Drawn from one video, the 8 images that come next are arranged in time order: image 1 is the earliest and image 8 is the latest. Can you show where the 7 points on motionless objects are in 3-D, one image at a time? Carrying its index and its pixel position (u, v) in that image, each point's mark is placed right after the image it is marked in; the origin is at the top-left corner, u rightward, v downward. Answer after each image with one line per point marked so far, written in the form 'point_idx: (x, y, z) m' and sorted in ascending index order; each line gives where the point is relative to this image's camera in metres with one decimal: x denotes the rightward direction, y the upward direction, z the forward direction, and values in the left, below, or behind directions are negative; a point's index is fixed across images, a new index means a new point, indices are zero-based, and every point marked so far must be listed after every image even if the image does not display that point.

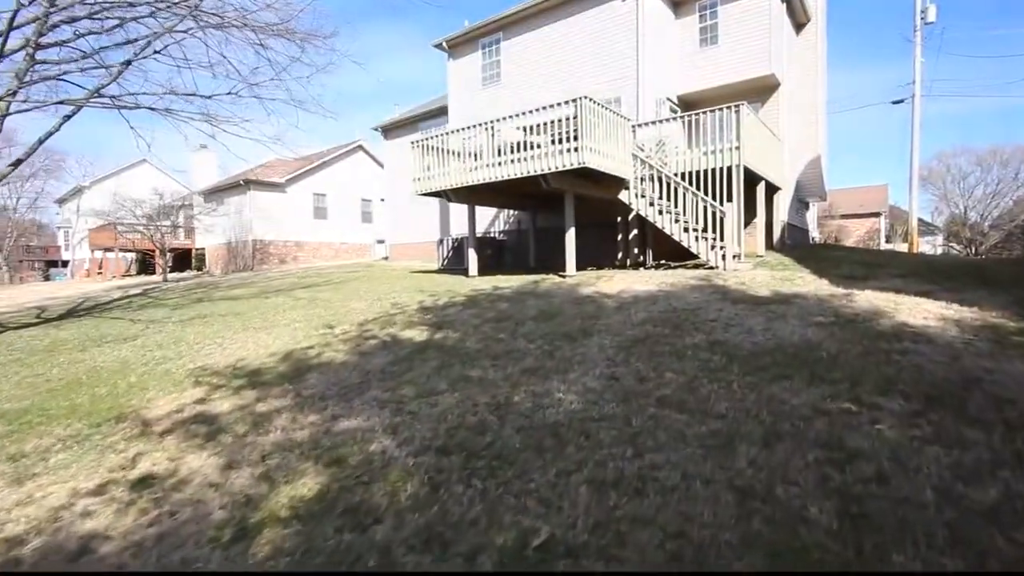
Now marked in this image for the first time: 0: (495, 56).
0: (-0.5, +7.5, +16.6) m
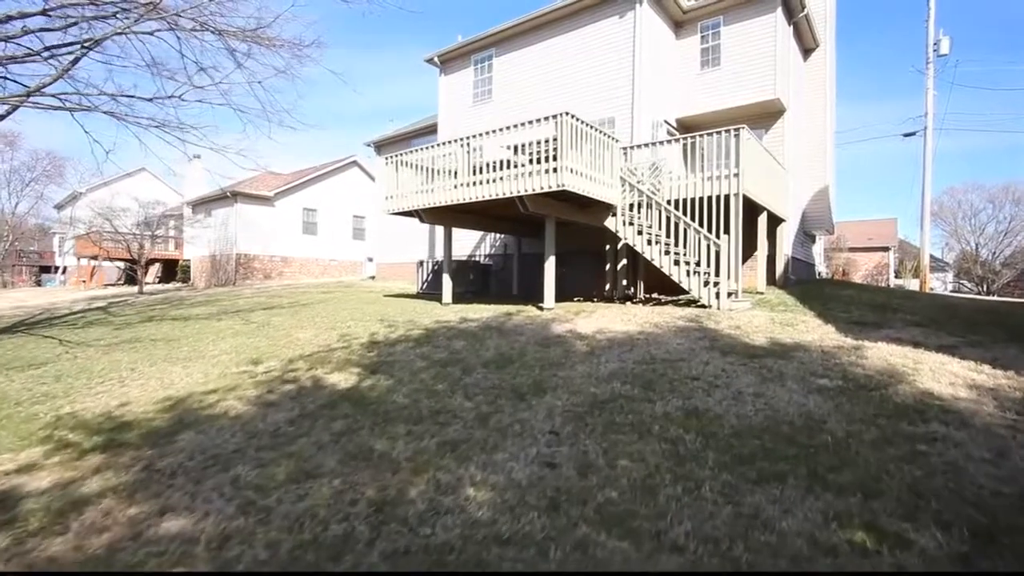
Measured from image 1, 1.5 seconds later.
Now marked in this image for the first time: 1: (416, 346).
0: (-0.8, +6.7, +15.9) m
1: (-1.3, -0.8, +7.0) m
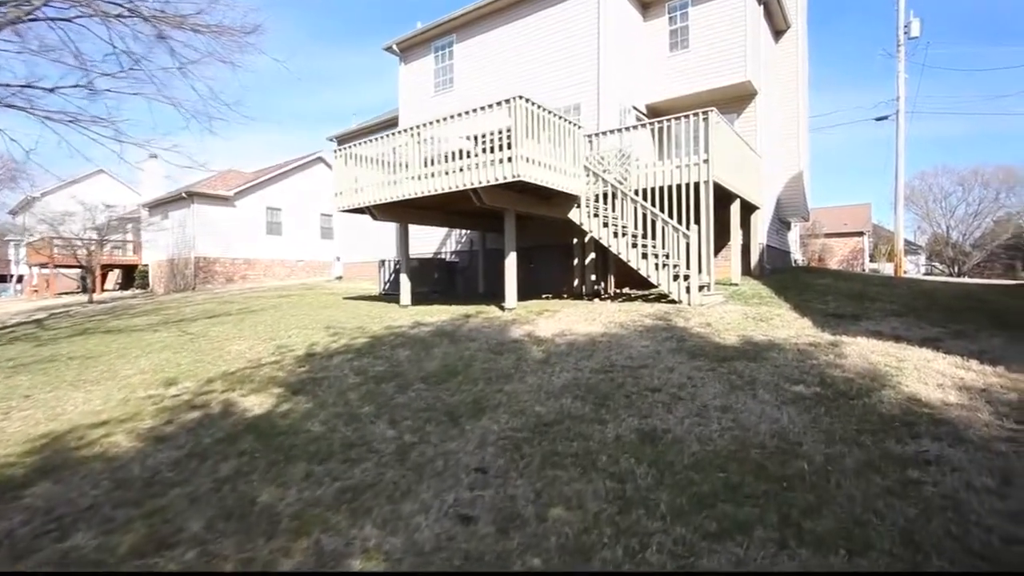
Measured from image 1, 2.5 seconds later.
0: (-1.9, +6.8, +15.1) m
1: (-1.9, -0.9, +6.3) m
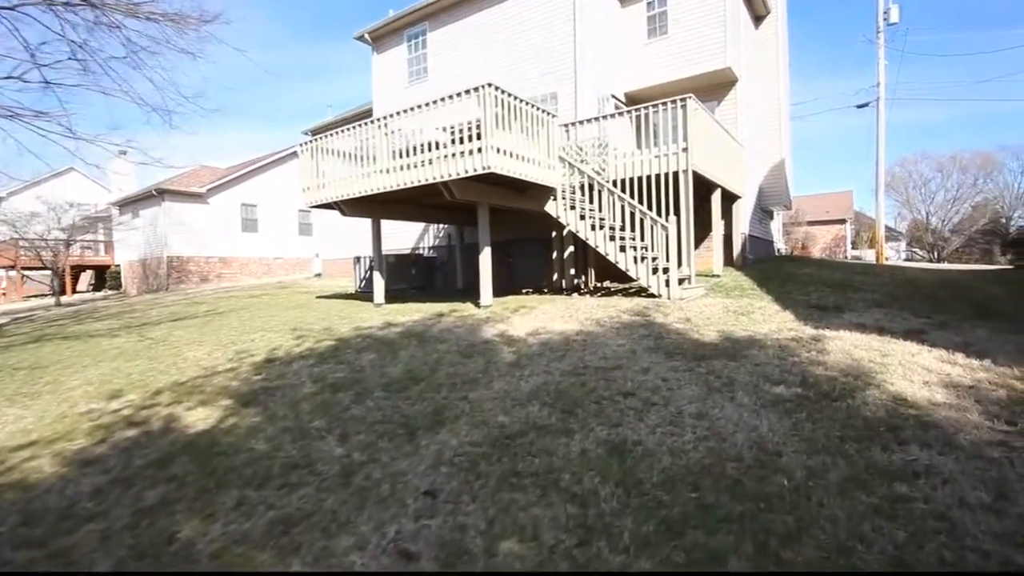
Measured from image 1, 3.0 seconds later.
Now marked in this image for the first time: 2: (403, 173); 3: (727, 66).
0: (-2.6, +6.9, +14.6) m
1: (-2.3, -0.9, +5.9) m
2: (-1.8, +1.9, +8.5) m
3: (+4.9, +5.0, +11.5) m
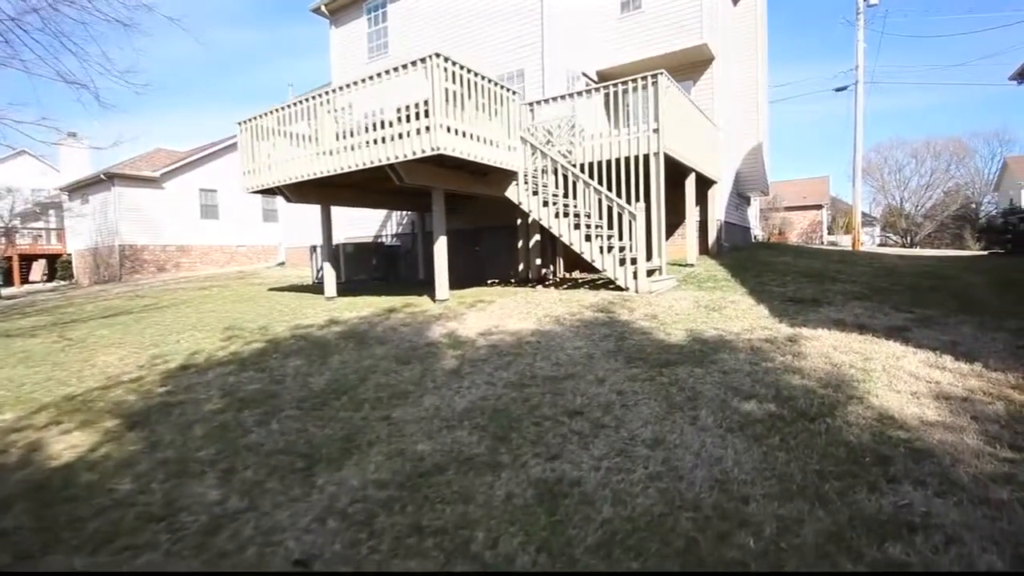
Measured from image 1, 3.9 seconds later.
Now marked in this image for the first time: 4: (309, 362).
0: (-3.5, +7.1, +13.7) m
1: (-2.8, -0.9, +5.2) m
2: (-2.5, +2.0, +7.7) m
3: (+4.1, +5.2, +10.8) m
4: (-2.1, -0.8, +5.3) m
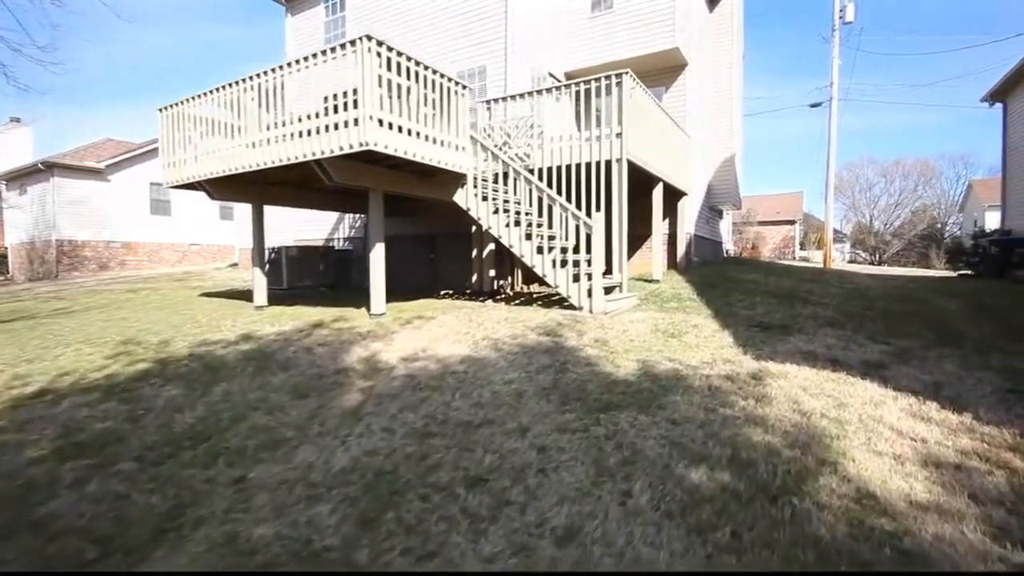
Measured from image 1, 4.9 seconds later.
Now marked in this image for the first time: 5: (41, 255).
0: (-4.3, +7.0, +12.8) m
1: (-3.5, -1.0, +4.3) m
2: (-3.2, +1.9, +6.8) m
3: (+3.3, +4.9, +10.3) m
4: (-2.8, -0.9, +4.5) m
5: (-17.5, +1.2, +19.0) m
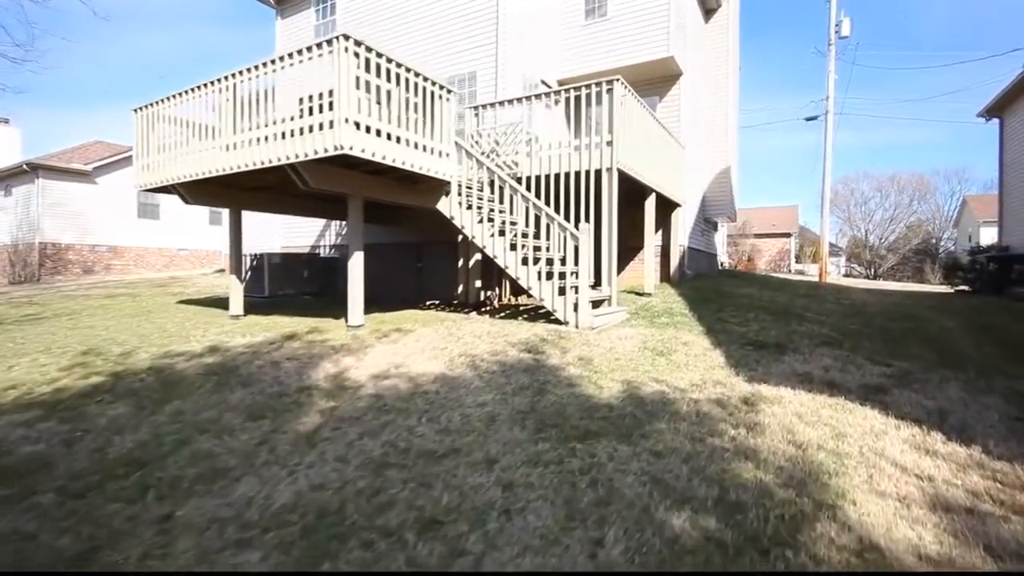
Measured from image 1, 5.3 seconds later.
0: (-4.5, +6.7, +12.6) m
1: (-3.7, -1.0, +3.9) m
2: (-3.4, +1.7, +6.5) m
3: (+3.1, +4.6, +10.1) m
4: (-3.0, -1.0, +4.1) m
5: (-17.8, +1.1, +18.6) m
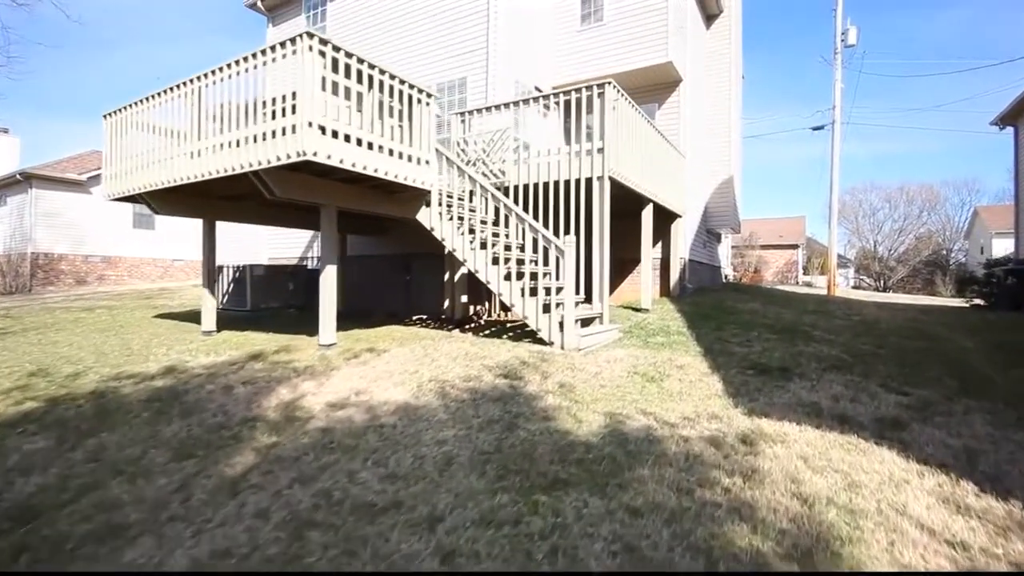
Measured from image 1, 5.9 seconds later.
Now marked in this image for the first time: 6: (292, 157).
0: (-4.6, +6.4, +12.3) m
1: (-4.0, -1.2, +3.5) m
2: (-3.6, +1.6, +6.1) m
3: (+3.0, +4.3, +9.7) m
4: (-3.3, -1.1, +3.7) m
5: (-17.9, +0.7, +18.4) m
6: (-2.2, +1.4, +5.3) m
